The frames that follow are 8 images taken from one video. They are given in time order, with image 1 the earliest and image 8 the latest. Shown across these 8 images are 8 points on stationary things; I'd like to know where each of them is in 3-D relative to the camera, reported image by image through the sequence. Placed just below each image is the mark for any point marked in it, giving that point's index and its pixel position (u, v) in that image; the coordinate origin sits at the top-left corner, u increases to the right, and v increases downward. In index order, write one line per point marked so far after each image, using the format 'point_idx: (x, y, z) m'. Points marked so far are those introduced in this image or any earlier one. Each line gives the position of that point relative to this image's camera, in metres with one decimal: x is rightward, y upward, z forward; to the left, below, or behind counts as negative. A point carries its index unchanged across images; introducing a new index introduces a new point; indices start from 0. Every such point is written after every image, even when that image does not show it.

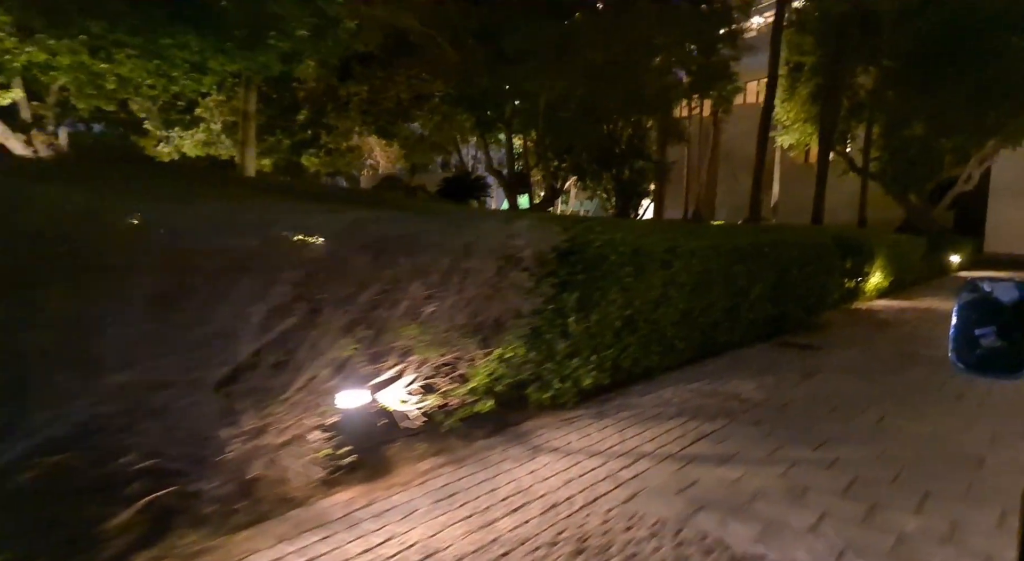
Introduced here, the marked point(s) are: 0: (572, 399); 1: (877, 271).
0: (+0.5, -1.1, +5.8) m
1: (+8.7, +0.2, +15.3) m
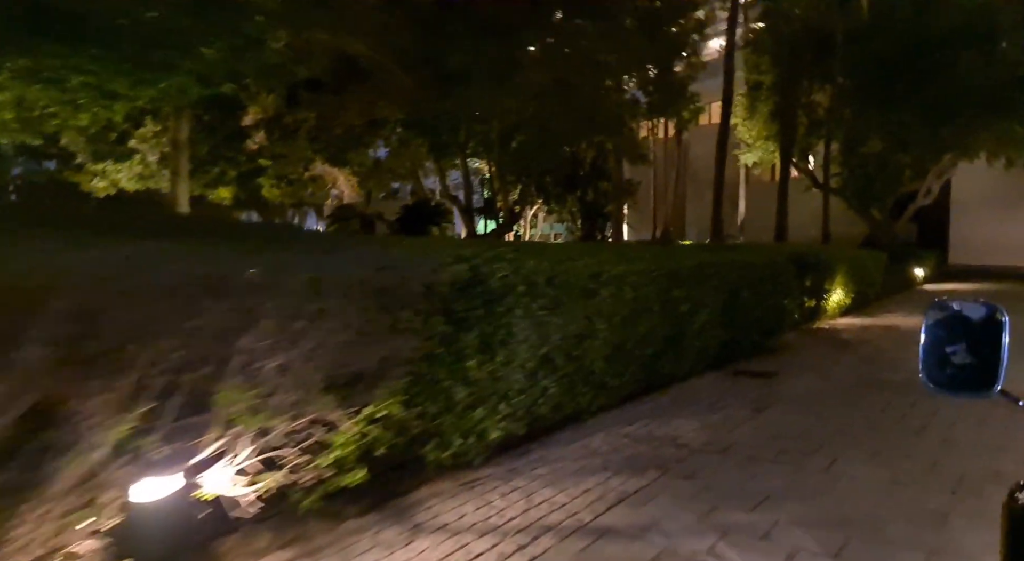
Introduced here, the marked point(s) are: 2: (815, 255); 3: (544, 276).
0: (-0.3, -1.4, +5.0) m
1: (+7.5, -0.2, +14.8) m
2: (+6.4, +0.5, +13.7) m
3: (+0.3, 0.0, +5.4) m
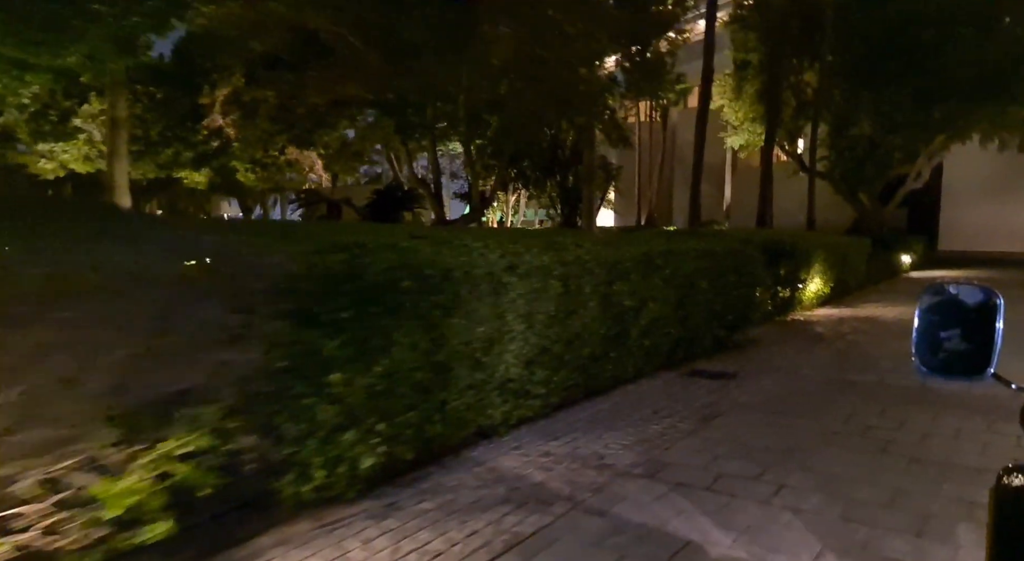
0: (-1.0, -1.3, +4.1) m
1: (+6.6, +0.1, +14.1) m
2: (+5.6, +0.8, +12.9) m
3: (-0.5, +0.1, +4.5) m
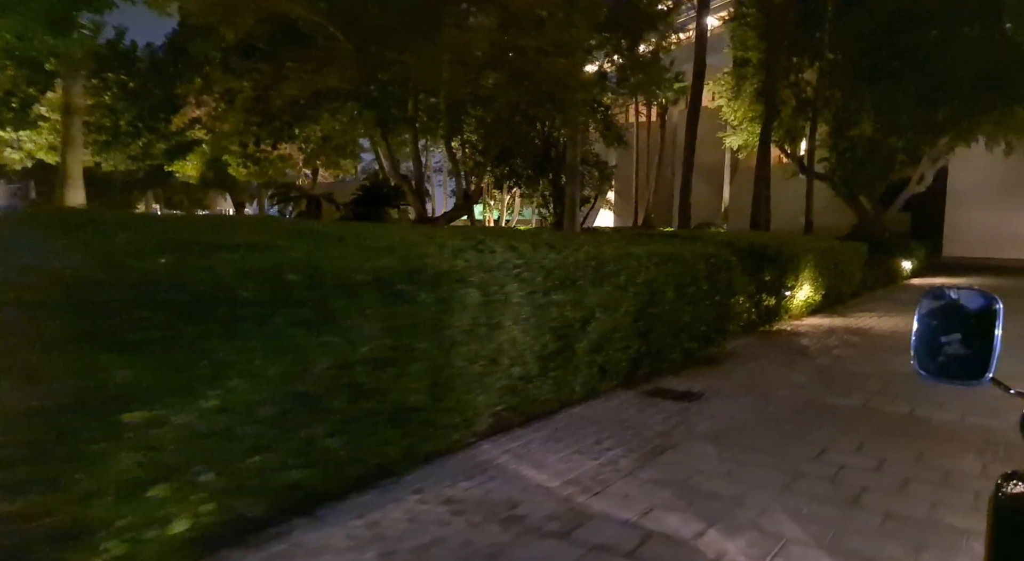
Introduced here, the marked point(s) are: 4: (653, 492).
0: (-1.7, -1.4, +3.2) m
1: (+6.0, -0.1, +13.2) m
2: (+4.9, +0.6, +12.0) m
3: (-1.2, 0.0, +3.7) m
4: (+1.0, -1.5, +4.5) m
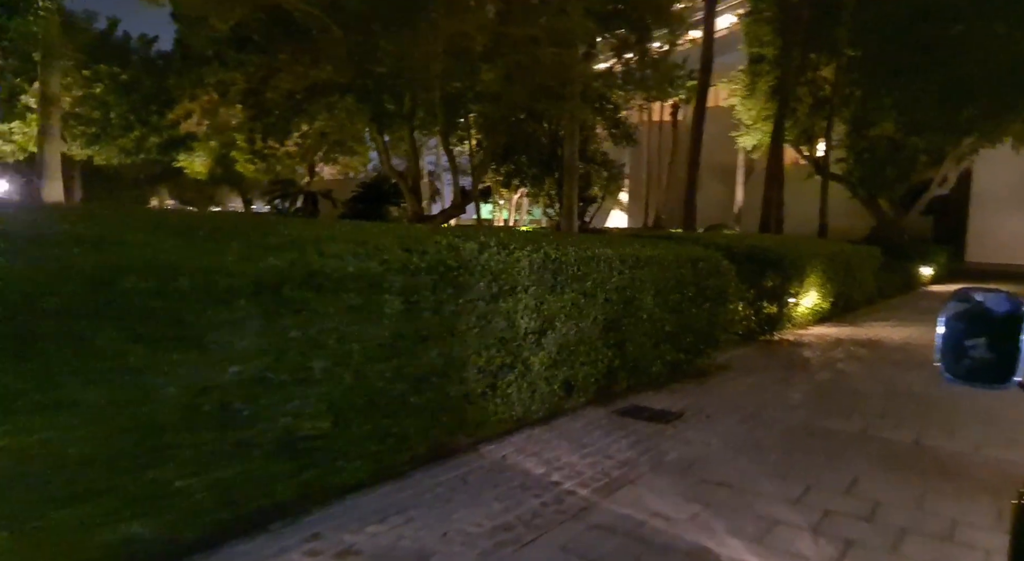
0: (-2.2, -1.4, +2.6) m
1: (+5.7, -0.2, +12.3) m
2: (+4.7, +0.5, +11.2) m
3: (-1.7, 0.0, +3.0) m
4: (+0.5, -1.5, +3.7) m
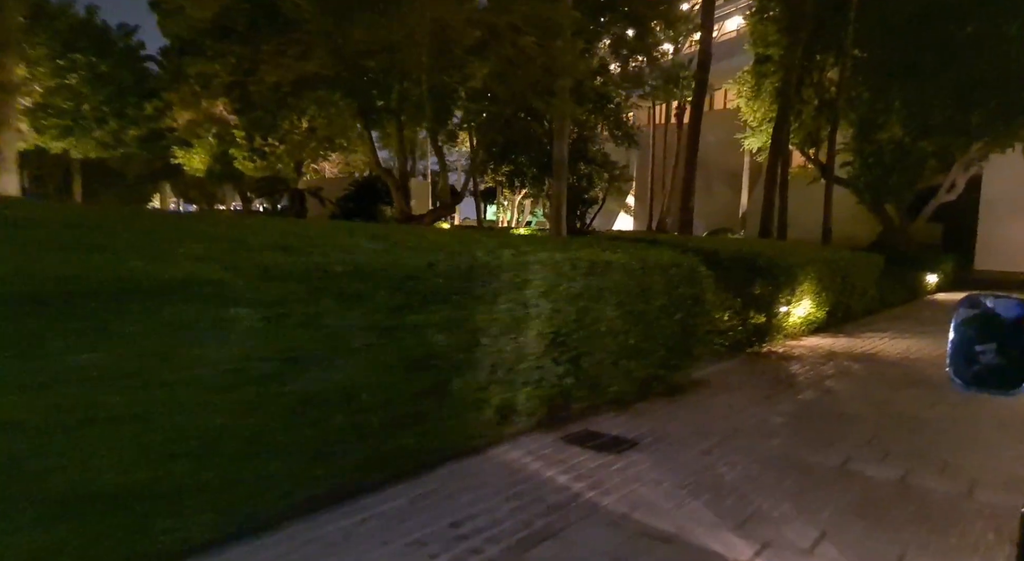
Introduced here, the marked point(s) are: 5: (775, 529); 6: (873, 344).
0: (-2.8, -1.4, +1.9) m
1: (+5.3, -0.3, +11.5) m
2: (+4.2, +0.4, +10.4) m
3: (-2.3, 0.0, +2.3) m
4: (-0.1, -1.6, +3.0) m
5: (+1.7, -1.5, +4.0) m
6: (+6.4, -1.1, +11.5) m
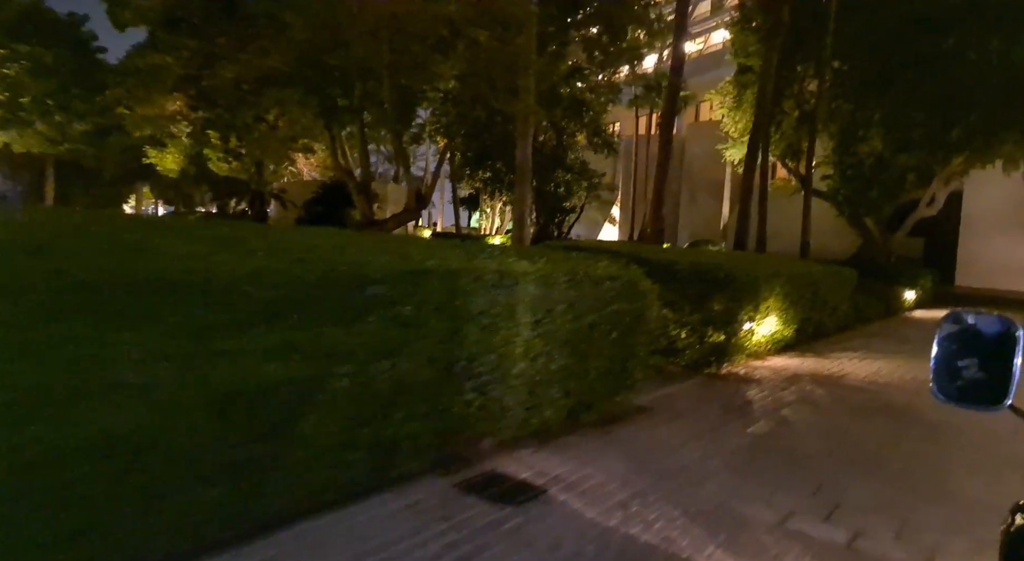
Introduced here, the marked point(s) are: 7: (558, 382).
0: (-3.6, -1.4, +0.9) m
1: (+4.3, -0.6, +10.7) m
2: (+3.3, +0.2, +9.6) m
3: (-3.0, -0.1, +1.4) m
4: (-0.9, -1.6, +2.1) m
5: (+0.9, -1.7, +3.2) m
6: (+5.5, -1.4, +10.8) m
7: (+0.4, -0.9, +5.8) m
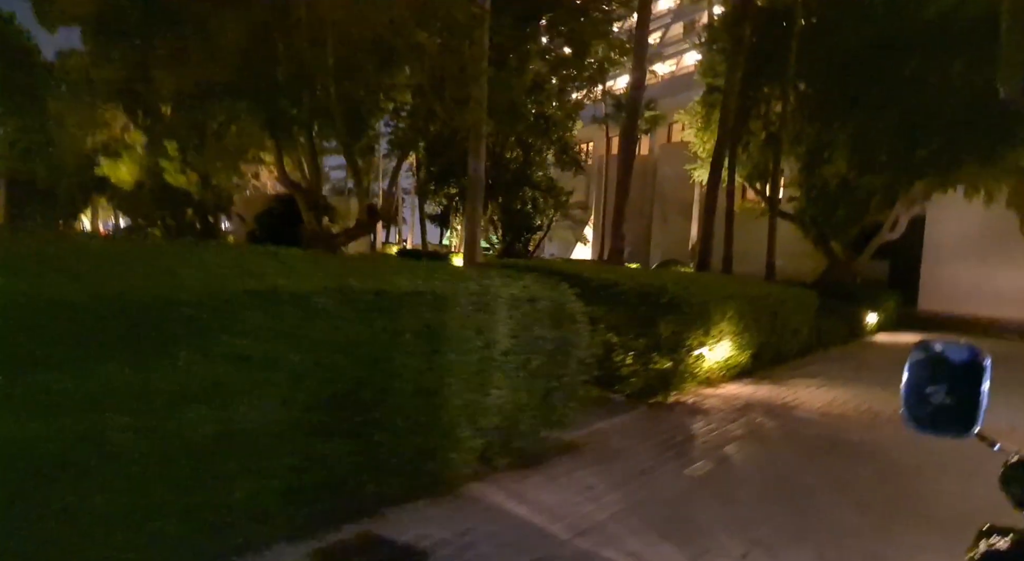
0: (-4.2, -1.4, 0.0) m
1: (+3.4, -0.9, +10.1) m
2: (+2.4, -0.1, +9.0) m
3: (-3.6, -0.1, +0.5) m
4: (-1.5, -1.7, +1.3) m
5: (+0.2, -1.8, +2.4) m
6: (+4.5, -1.8, +10.2) m
7: (-0.4, -1.1, +5.0) m
